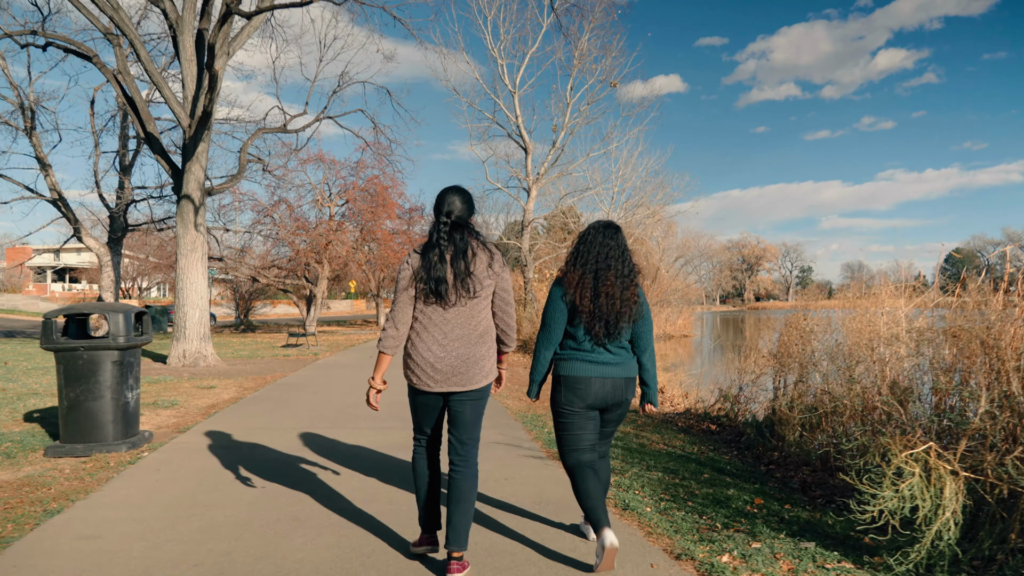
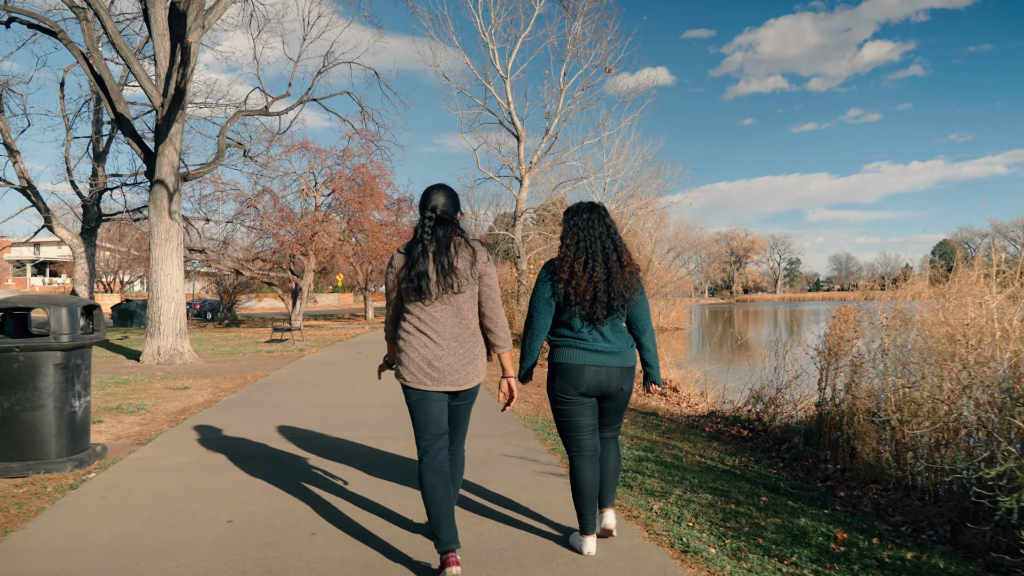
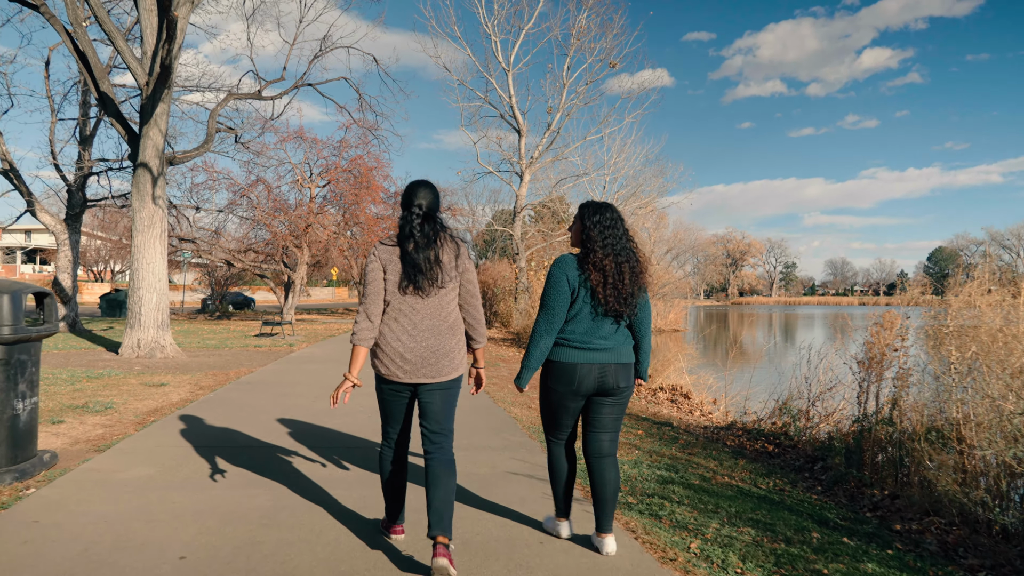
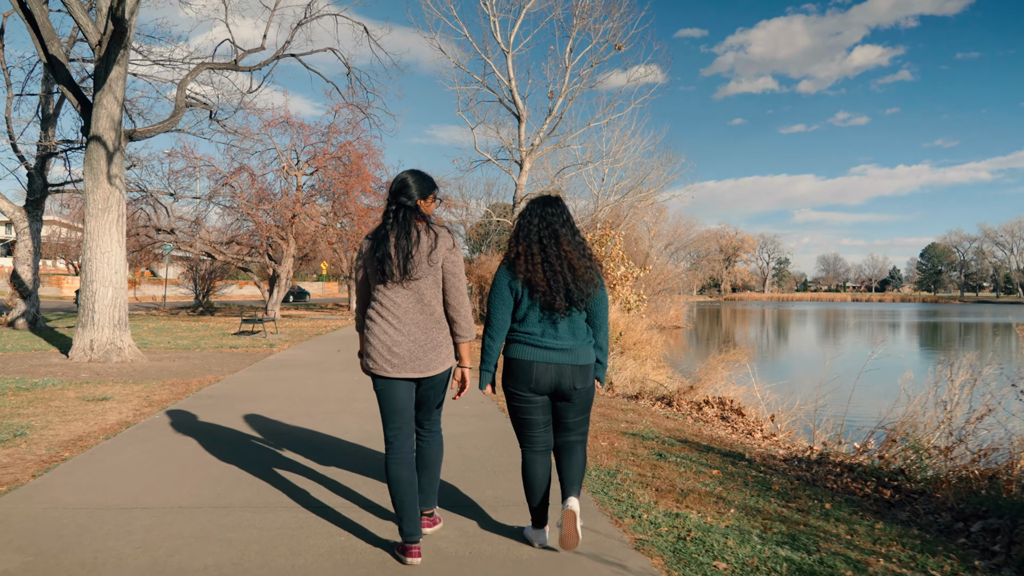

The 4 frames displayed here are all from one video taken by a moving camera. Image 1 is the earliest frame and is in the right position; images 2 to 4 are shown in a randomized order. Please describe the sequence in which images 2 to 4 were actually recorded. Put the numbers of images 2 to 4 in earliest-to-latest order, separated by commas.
2, 3, 4
